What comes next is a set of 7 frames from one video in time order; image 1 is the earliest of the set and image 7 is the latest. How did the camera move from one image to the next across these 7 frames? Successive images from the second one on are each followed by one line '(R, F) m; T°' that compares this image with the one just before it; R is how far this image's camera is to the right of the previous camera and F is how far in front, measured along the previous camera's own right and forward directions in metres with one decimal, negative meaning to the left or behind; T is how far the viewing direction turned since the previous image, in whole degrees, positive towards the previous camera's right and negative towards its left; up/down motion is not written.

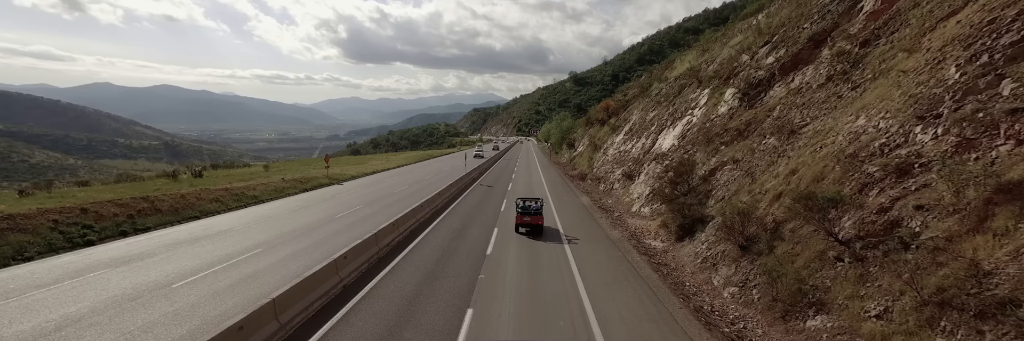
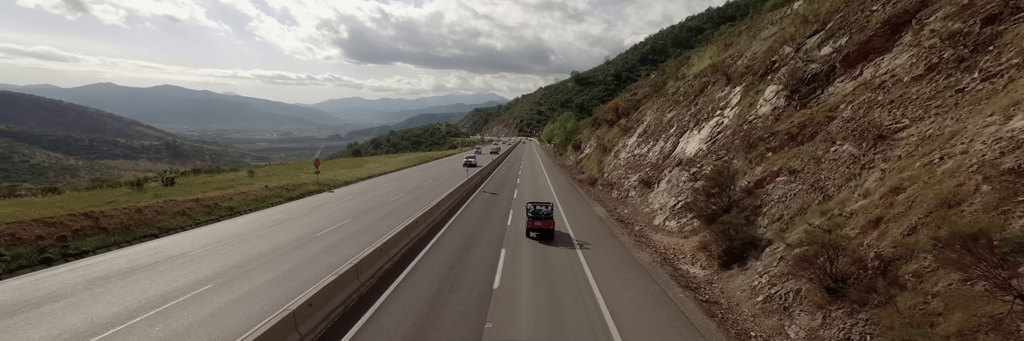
(-0.3, +2.1) m; 0°
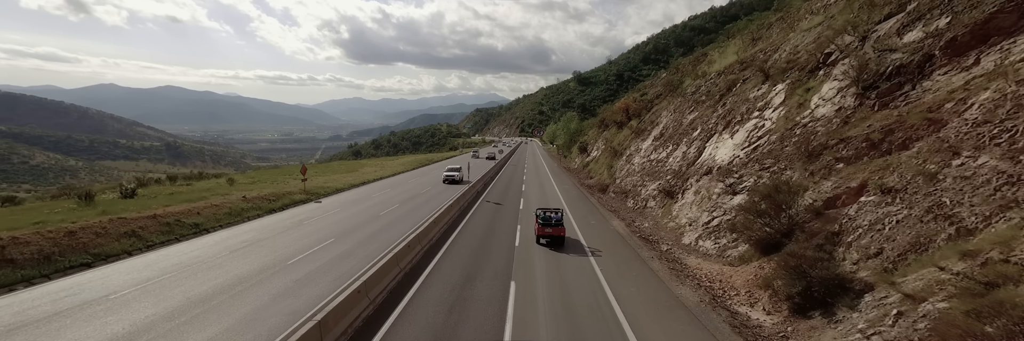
(-0.3, +2.3) m; 0°
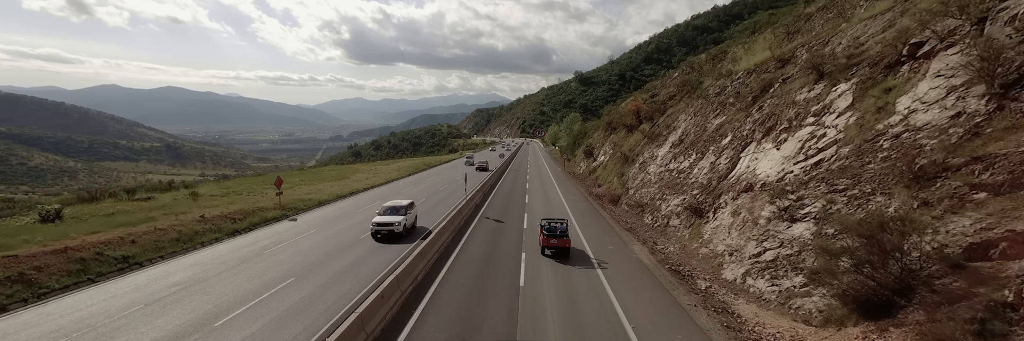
(-0.1, +2.8) m; 0°
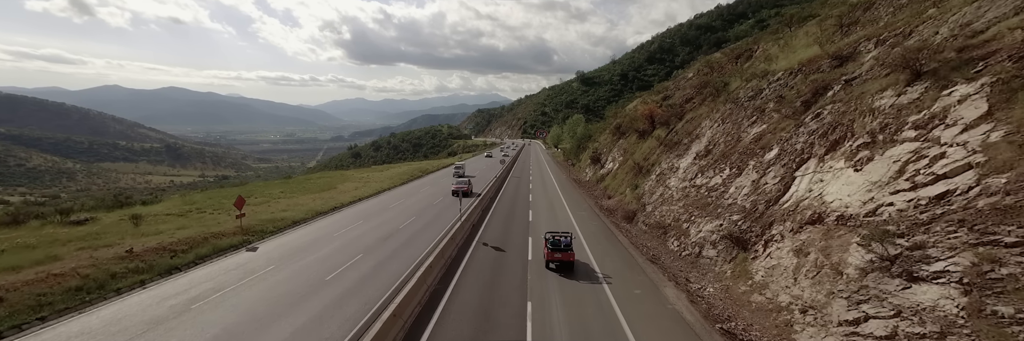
(0.0, +3.2) m; 0°
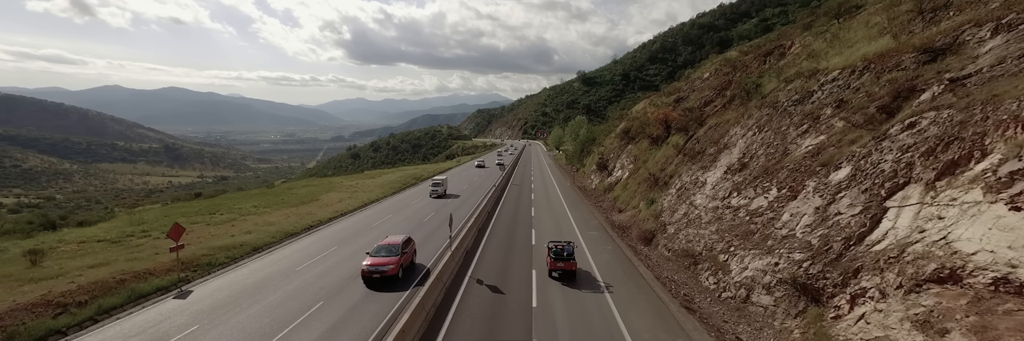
(0.0, +3.4) m; 0°
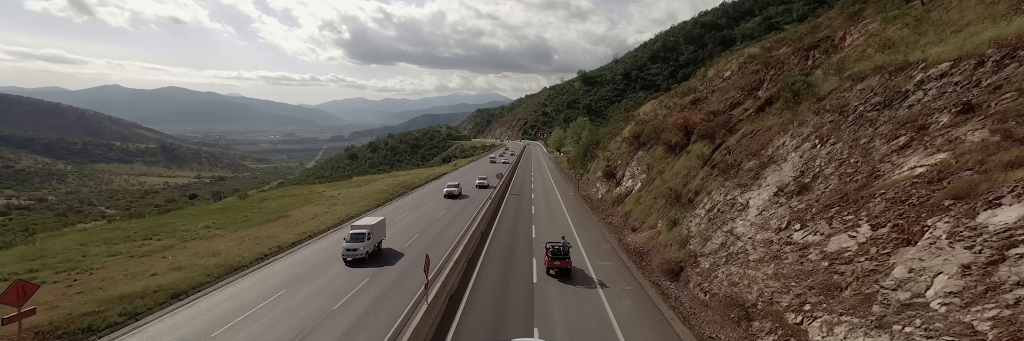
(+0.2, +4.4) m; 0°
